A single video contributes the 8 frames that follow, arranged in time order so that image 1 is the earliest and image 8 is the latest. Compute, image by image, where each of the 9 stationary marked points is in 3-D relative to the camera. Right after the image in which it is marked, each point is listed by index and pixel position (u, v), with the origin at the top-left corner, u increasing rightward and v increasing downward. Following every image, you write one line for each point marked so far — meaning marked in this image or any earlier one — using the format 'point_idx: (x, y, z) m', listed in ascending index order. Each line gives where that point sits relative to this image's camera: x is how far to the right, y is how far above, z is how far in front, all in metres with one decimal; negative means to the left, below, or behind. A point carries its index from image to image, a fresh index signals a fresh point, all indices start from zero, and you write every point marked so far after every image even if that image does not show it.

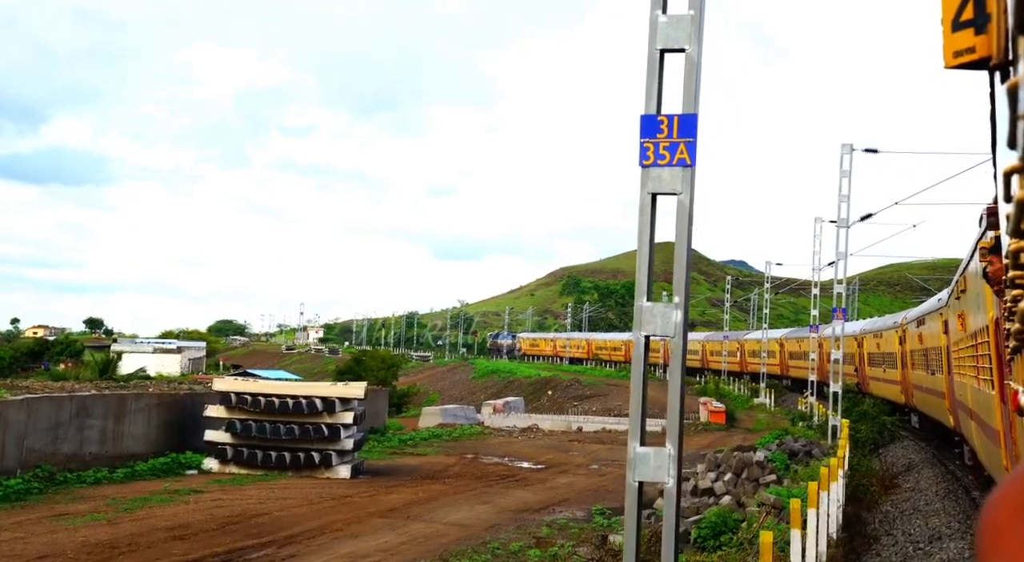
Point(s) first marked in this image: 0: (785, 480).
0: (+4.6, -3.3, +19.2) m
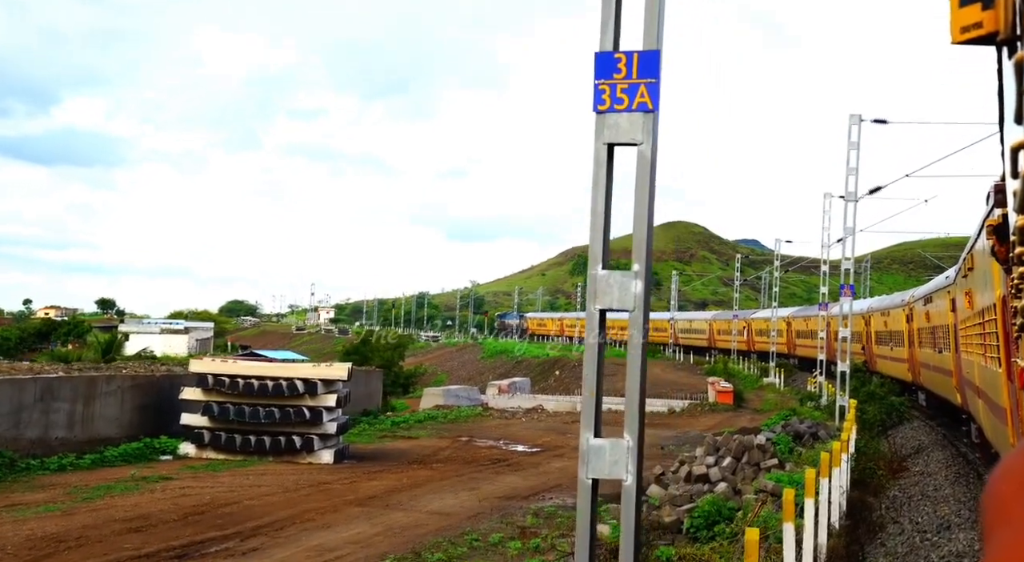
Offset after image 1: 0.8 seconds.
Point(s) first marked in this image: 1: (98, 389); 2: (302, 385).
0: (+4.4, -2.9, +18.4) m
1: (-6.0, -1.5, +16.6) m
2: (-3.3, -1.6, +17.9) m
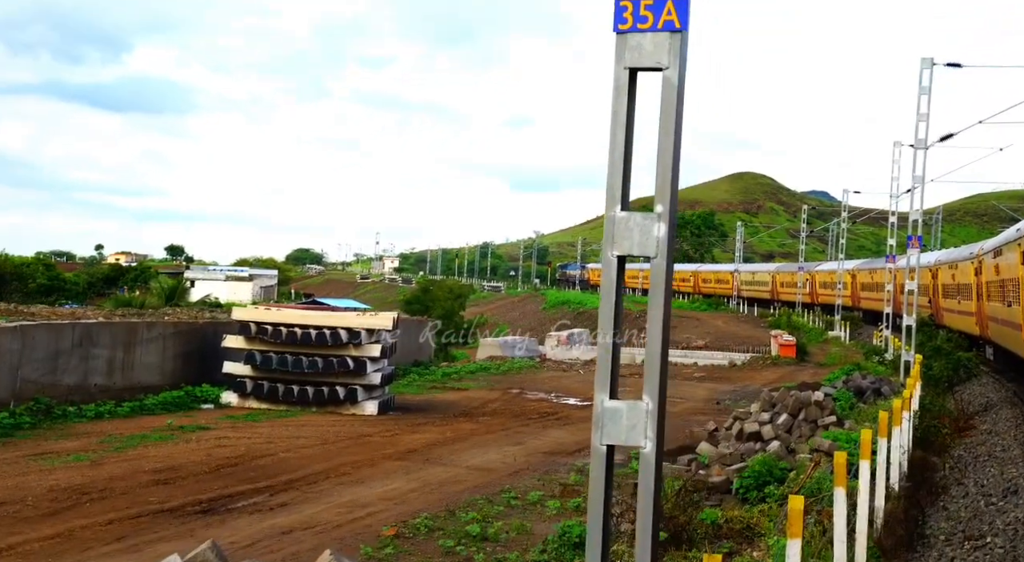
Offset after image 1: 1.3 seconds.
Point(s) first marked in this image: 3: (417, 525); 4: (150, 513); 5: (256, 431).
0: (+5.2, -2.2, +17.6) m
1: (-5.3, -0.8, +16.3) m
2: (-2.6, -0.8, +17.5) m
3: (-0.9, -2.2, +10.3) m
4: (-3.2, -2.0, +10.1) m
5: (-3.3, -2.0, +14.9) m
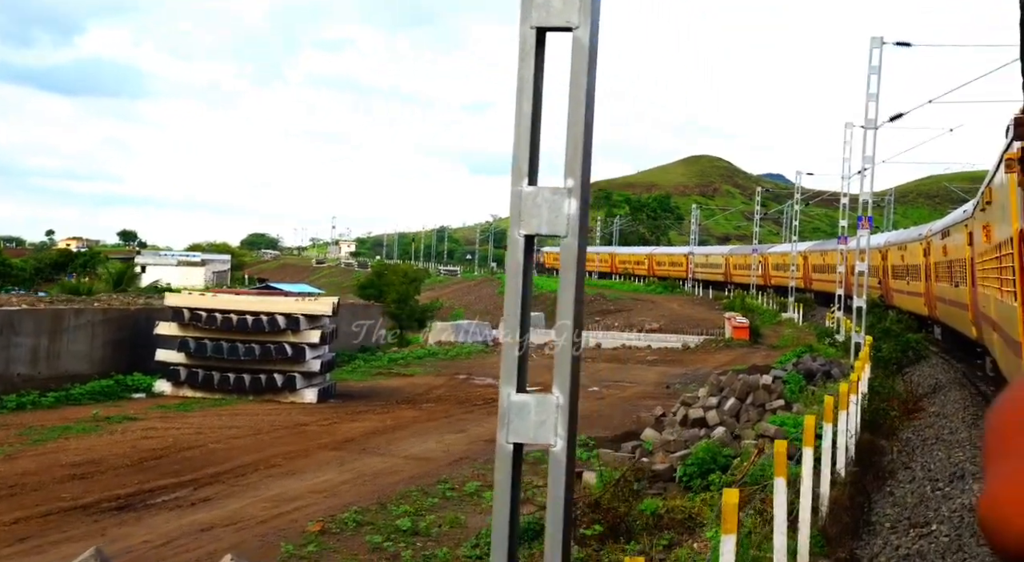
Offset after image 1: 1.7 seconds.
0: (+4.3, -1.9, +17.4) m
1: (-6.1, -0.6, +15.7) m
2: (-3.4, -0.6, +17.0) m
3: (-1.4, -2.1, +9.9) m
4: (-3.8, -1.9, +9.6) m
5: (-4.1, -1.8, +14.3) m
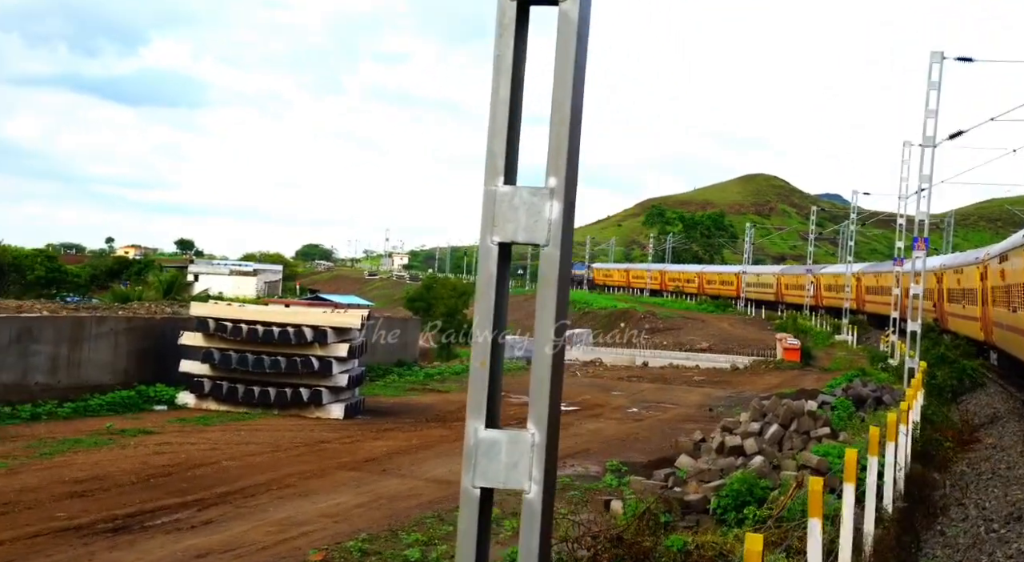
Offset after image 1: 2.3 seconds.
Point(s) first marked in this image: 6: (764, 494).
0: (+4.8, -2.2, +16.6) m
1: (-5.7, -0.7, +15.4) m
2: (-2.9, -0.7, +16.5) m
3: (-1.3, -2.2, +9.3) m
4: (-3.7, -2.0, +9.1) m
5: (-3.7, -1.9, +13.9) m
6: (+2.5, -2.1, +11.5) m
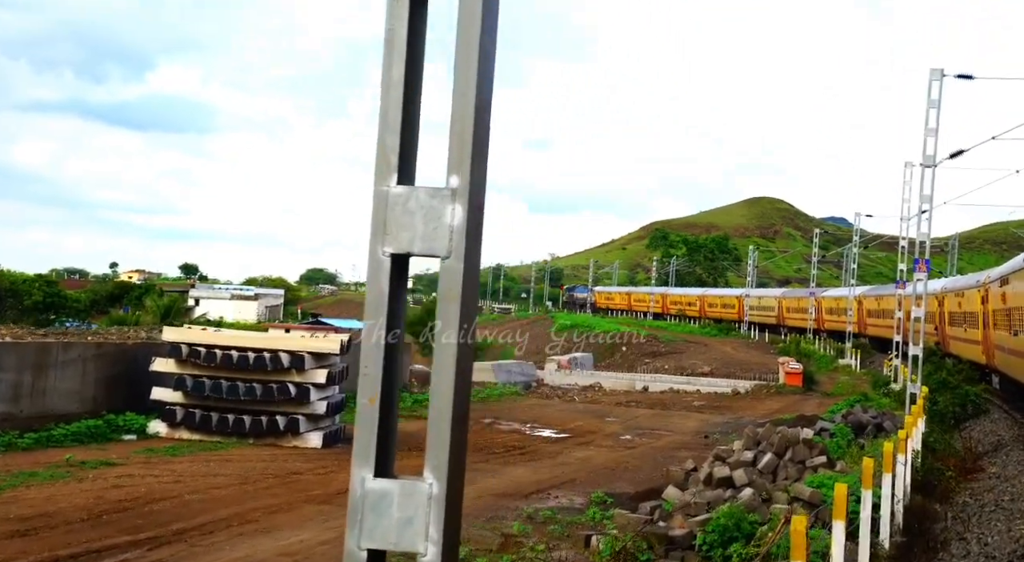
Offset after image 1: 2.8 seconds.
0: (+4.5, -2.5, +15.9) m
1: (-5.9, -1.0, +14.8) m
2: (-3.1, -1.1, +16.0) m
3: (-1.6, -2.4, +8.7) m
4: (-3.9, -2.2, +8.5) m
5: (-4.0, -2.2, +13.3) m
6: (+2.3, -2.4, +10.9) m
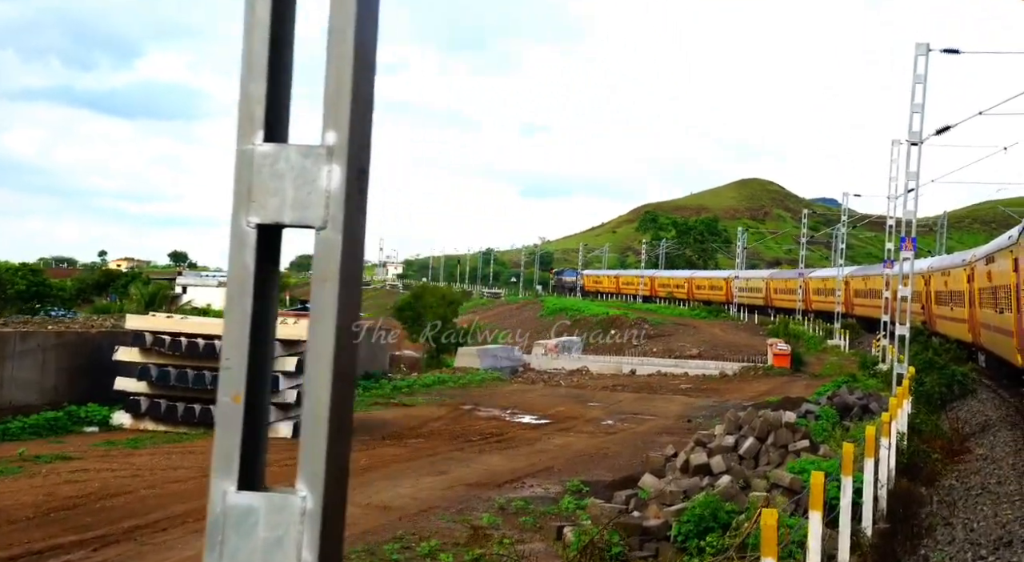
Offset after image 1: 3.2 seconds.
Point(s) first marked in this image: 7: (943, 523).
0: (+4.2, -2.3, +15.5) m
1: (-6.3, -0.8, +14.3) m
2: (-3.5, -0.9, +15.5) m
3: (-1.9, -2.2, +8.3) m
4: (-4.2, -2.1, +8.0) m
5: (-4.3, -2.0, +12.8) m
6: (+2.0, -2.2, +10.5) m
7: (+4.9, -2.7, +13.0) m
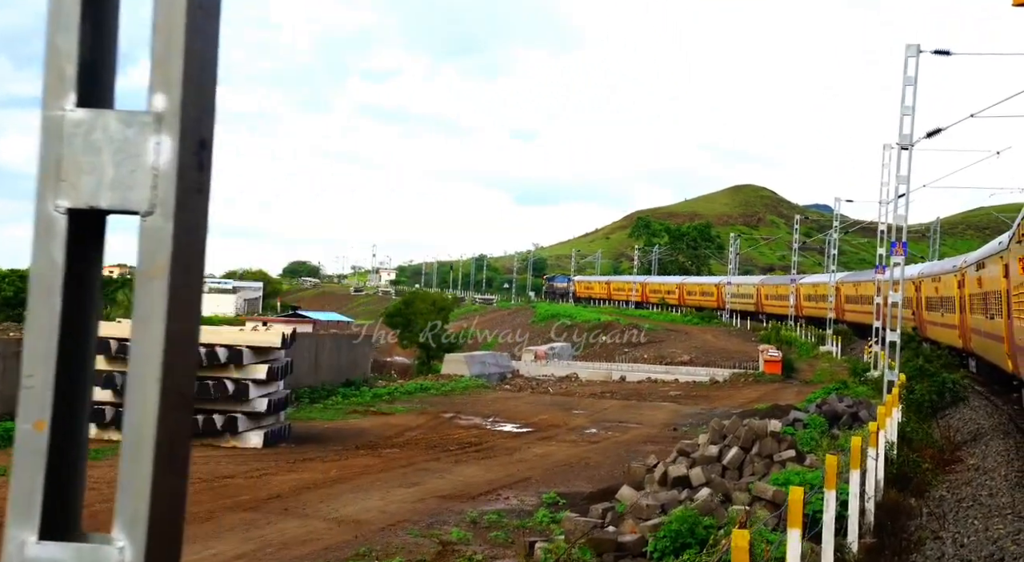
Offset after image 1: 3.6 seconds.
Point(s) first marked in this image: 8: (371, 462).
0: (+3.9, -2.3, +15.1) m
1: (-6.6, -0.9, +13.8) m
2: (-3.8, -1.0, +15.0) m
3: (-2.1, -2.3, +7.8) m
4: (-4.5, -2.1, +7.5) m
5: (-4.6, -2.1, +12.3) m
6: (+1.7, -2.2, +10.0) m
7: (+4.6, -2.8, +12.5) m
8: (-1.8, -2.4, +15.0) m
